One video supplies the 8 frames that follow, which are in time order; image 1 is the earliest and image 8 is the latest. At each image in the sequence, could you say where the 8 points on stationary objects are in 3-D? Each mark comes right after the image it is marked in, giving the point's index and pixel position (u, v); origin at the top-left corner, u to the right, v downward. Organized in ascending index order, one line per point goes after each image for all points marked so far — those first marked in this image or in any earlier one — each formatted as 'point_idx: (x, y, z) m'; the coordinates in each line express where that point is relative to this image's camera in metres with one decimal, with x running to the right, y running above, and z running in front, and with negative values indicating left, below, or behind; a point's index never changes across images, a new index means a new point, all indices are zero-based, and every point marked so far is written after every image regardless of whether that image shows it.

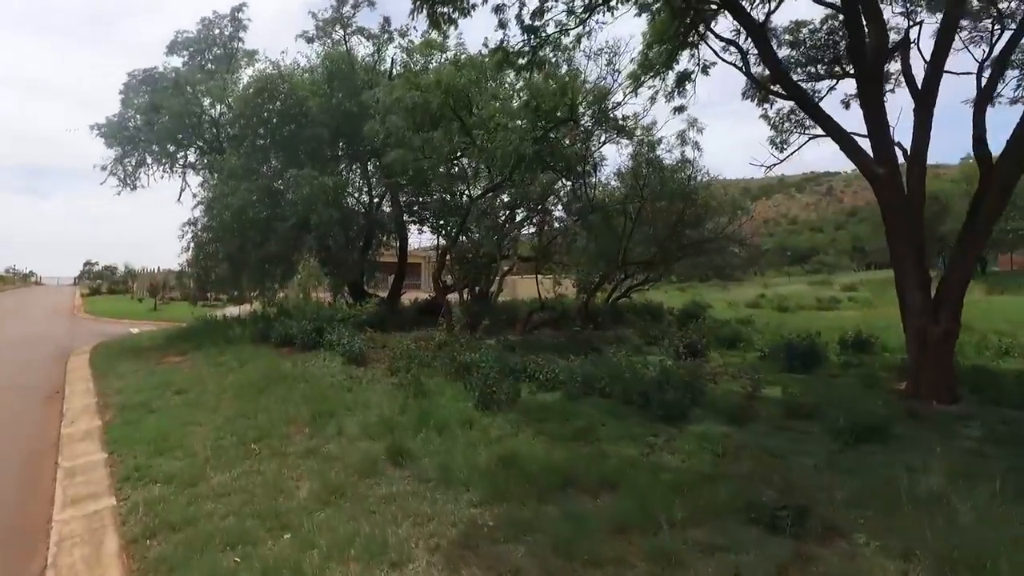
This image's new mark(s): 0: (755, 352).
0: (+4.5, -1.2, +12.8) m
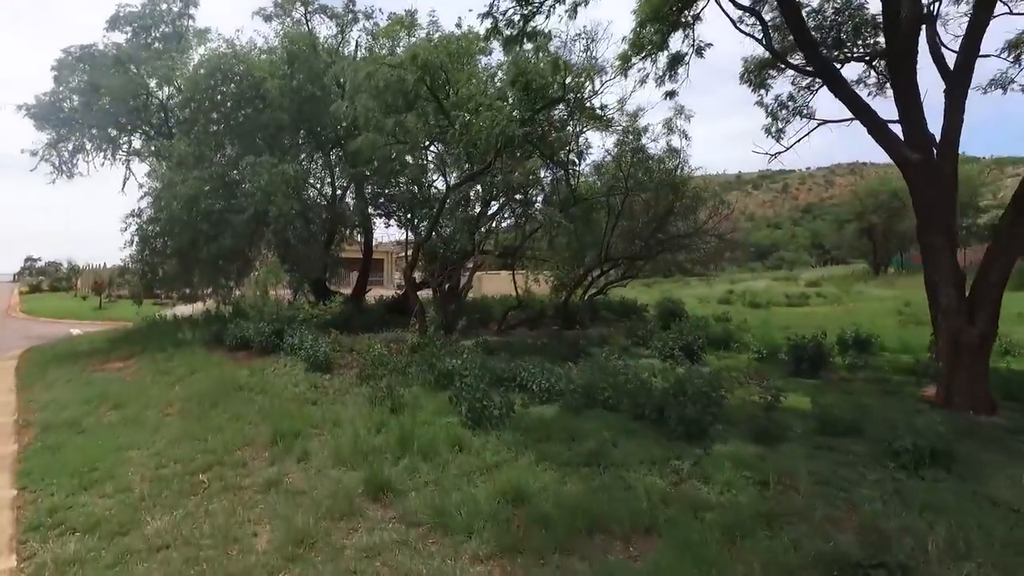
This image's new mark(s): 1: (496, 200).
0: (+4.1, -1.1, +12.1) m
1: (-0.3, +1.7, +13.3) m
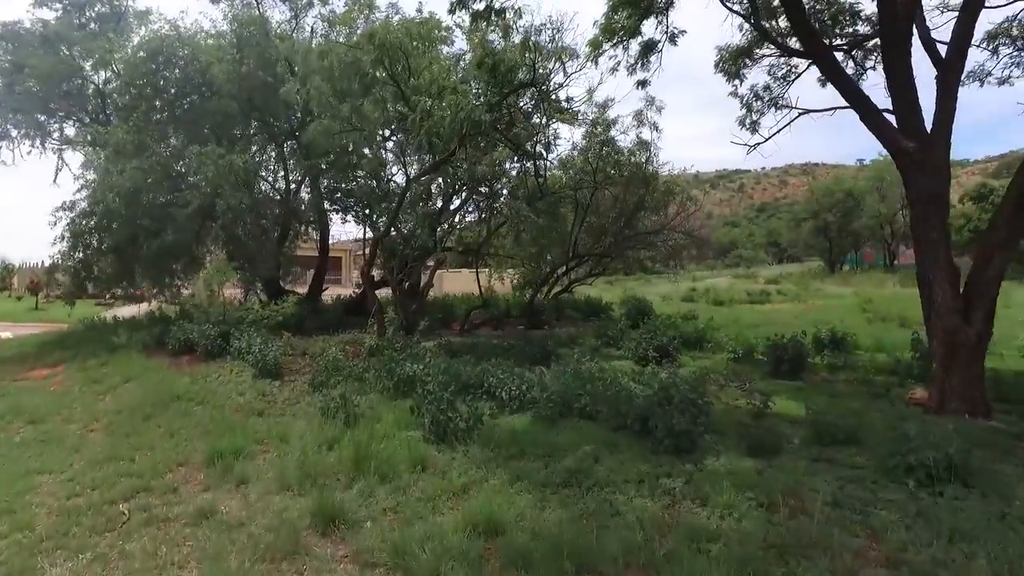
0: (+3.6, -1.1, +11.6) m
1: (-0.9, +1.7, +12.6) m
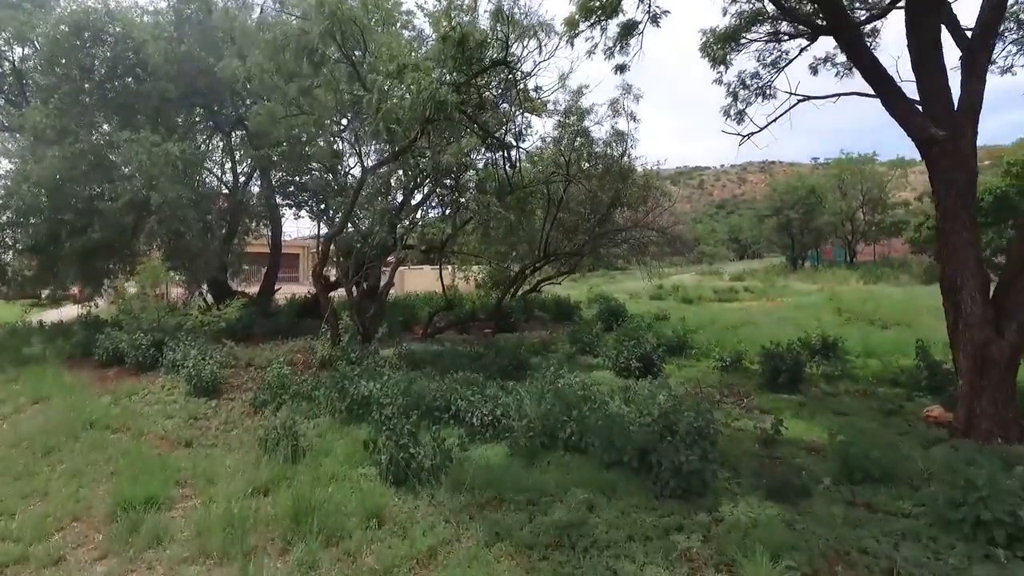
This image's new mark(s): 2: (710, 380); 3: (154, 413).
0: (+3.1, -1.1, +10.7) m
1: (-1.5, +1.7, +11.5) m
2: (+2.6, -1.2, +9.2) m
3: (-4.0, -1.4, +7.7) m
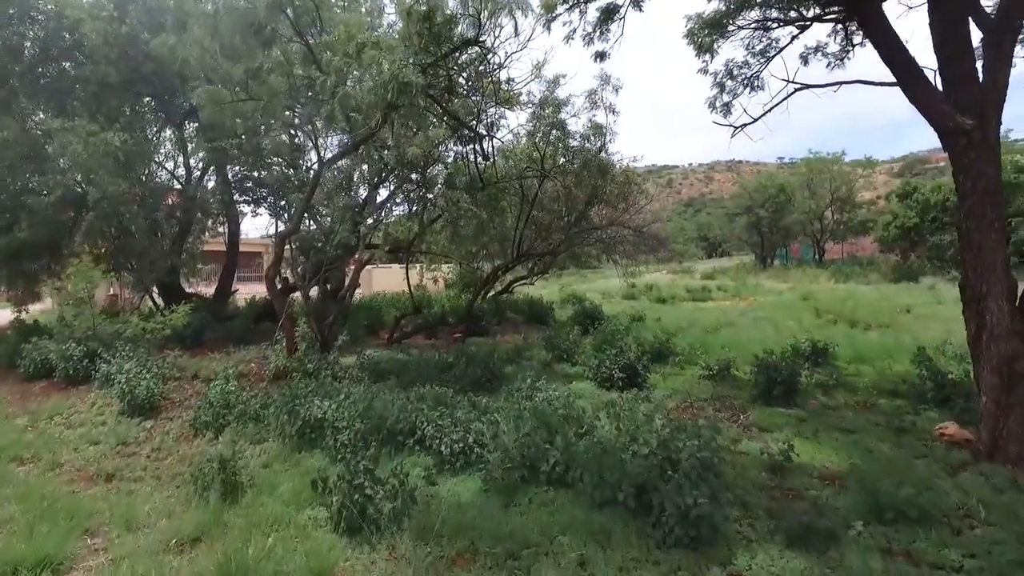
0: (+2.7, -1.2, +10.1) m
1: (-1.9, +1.6, +10.6) m
2: (+2.3, -1.3, +8.5) m
3: (-4.2, -1.4, +6.8) m
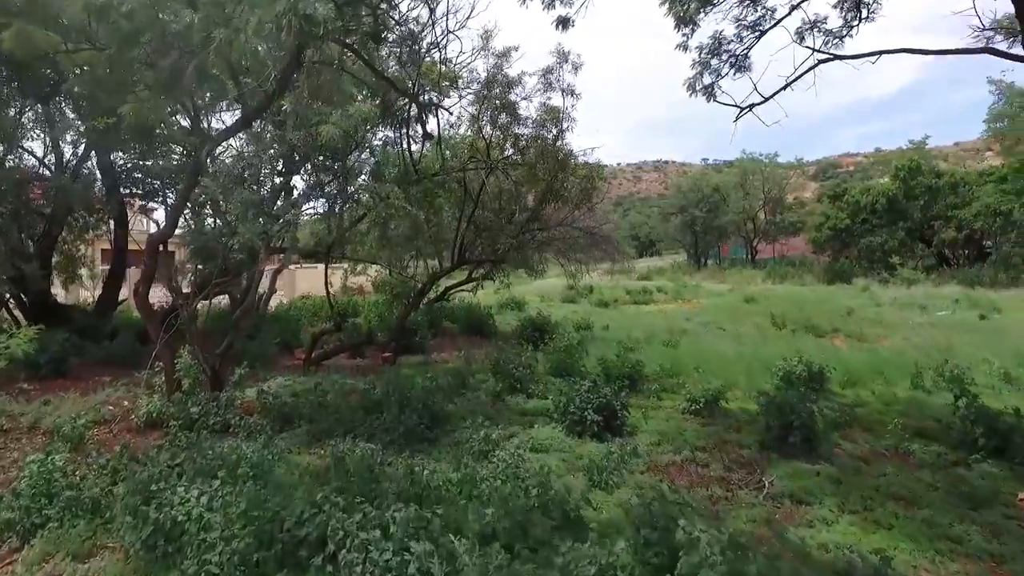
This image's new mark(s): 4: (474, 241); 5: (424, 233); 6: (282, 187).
0: (+2.0, -1.4, +8.4) m
1: (-2.6, +1.4, +8.5) m
2: (+1.8, -1.5, +6.8) m
3: (-4.5, -1.7, +4.4) m
4: (-0.7, +0.8, +11.8) m
5: (-1.3, +0.9, +10.8) m
6: (-2.8, +1.2, +8.5) m
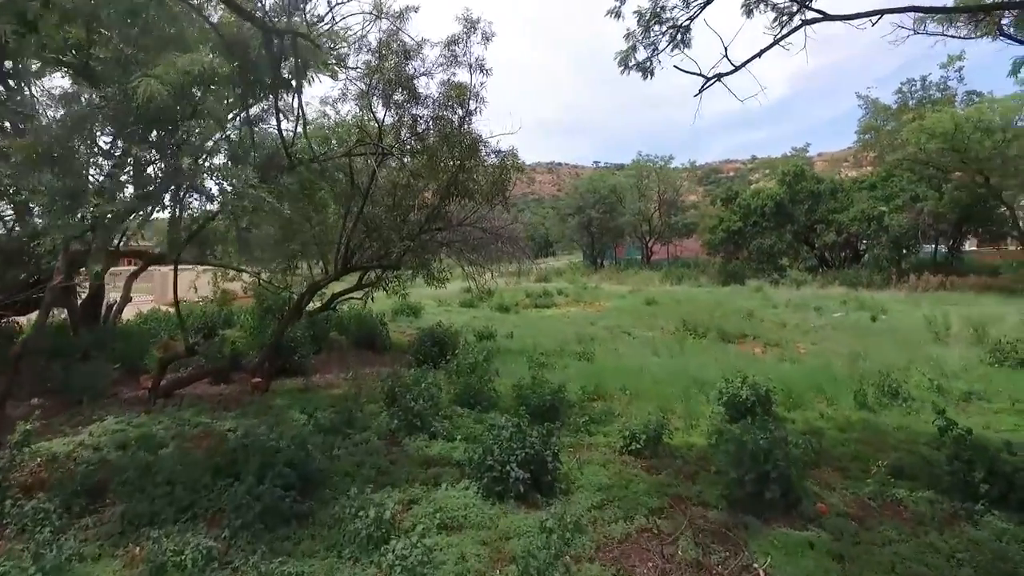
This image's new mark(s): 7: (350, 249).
0: (+1.1, -1.5, +6.9) m
1: (-3.5, +1.2, +6.3) m
2: (+1.1, -1.6, +5.3) m
3: (-4.8, -1.8, +2.0) m
4: (-2.1, +0.6, +9.9) m
5: (-2.7, +0.7, +8.9) m
6: (-3.7, +1.1, +6.3) m
7: (-2.3, +0.6, +9.9) m
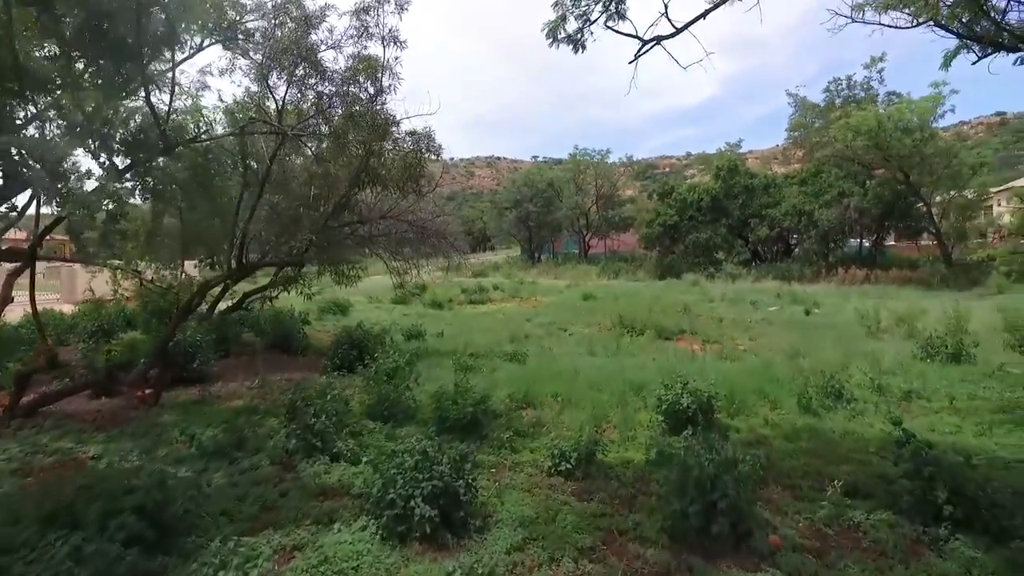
0: (+0.3, -1.5, +6.1) m
1: (-4.2, +1.2, +5.1) m
2: (+0.4, -1.6, +4.5) m
3: (-5.1, -1.9, +0.8) m
4: (-3.1, +0.7, +8.8) m
5: (-3.6, +0.7, +7.7) m
6: (-4.4, +1.0, +5.1) m
7: (-3.3, +0.6, +8.8) m
